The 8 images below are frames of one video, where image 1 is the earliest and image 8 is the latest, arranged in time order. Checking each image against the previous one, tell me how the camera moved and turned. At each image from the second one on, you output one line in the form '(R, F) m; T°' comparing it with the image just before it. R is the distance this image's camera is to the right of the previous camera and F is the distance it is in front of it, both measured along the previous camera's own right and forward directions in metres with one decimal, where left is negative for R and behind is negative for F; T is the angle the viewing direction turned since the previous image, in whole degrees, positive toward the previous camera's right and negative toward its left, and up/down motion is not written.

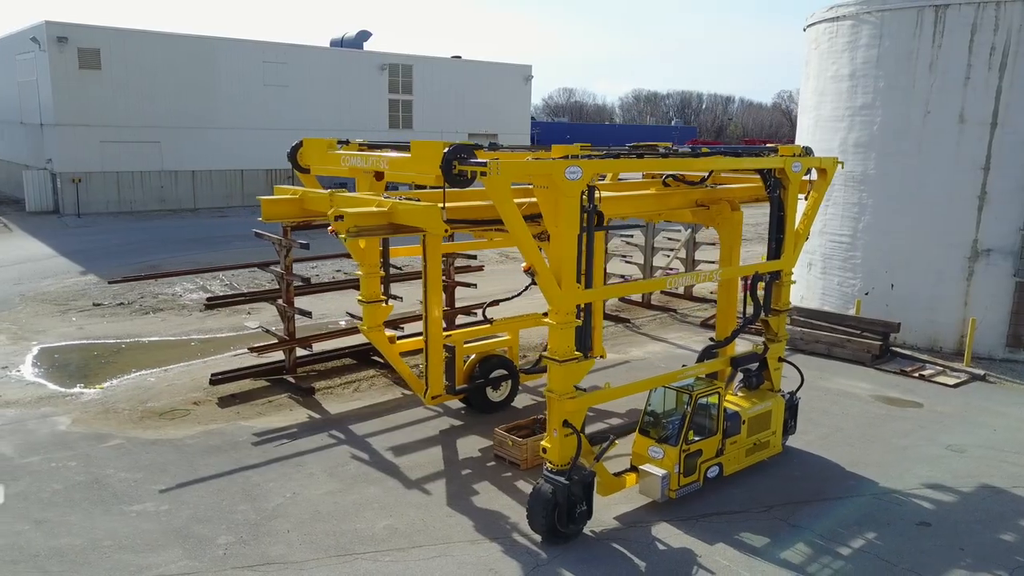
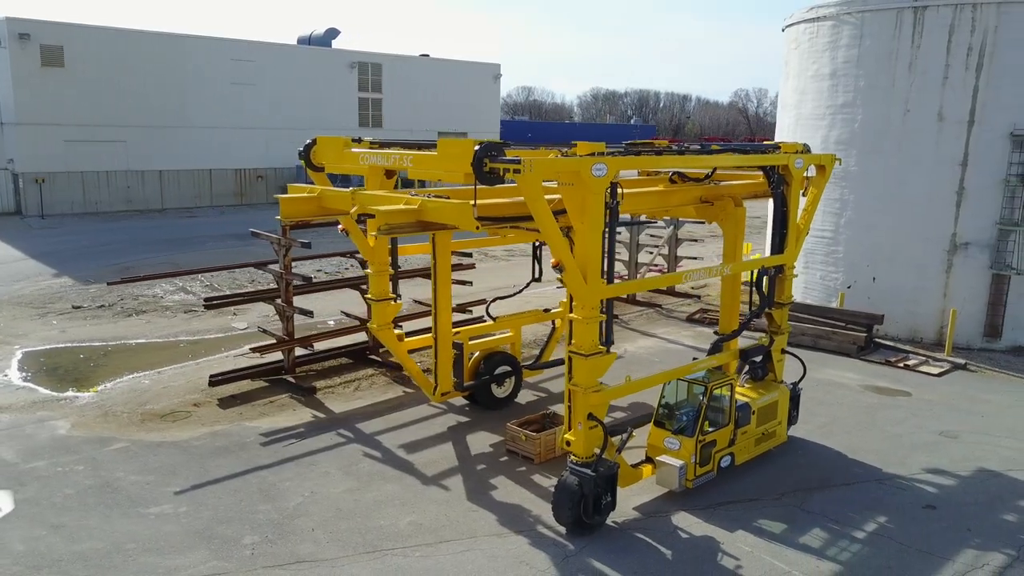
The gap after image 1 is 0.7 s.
(-0.6, -0.1) m; +3°
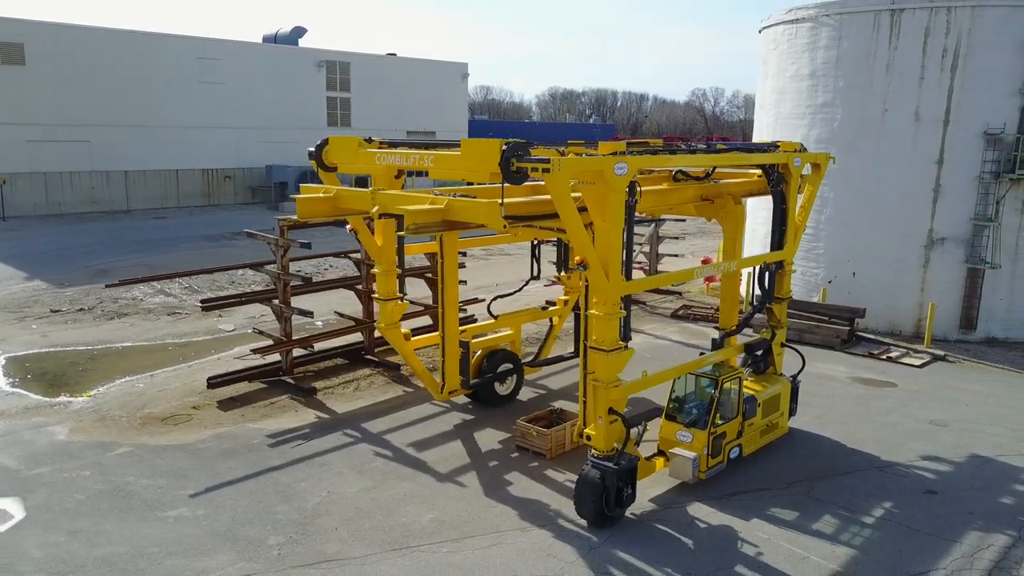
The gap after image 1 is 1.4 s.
(-0.5, -0.1) m; +3°
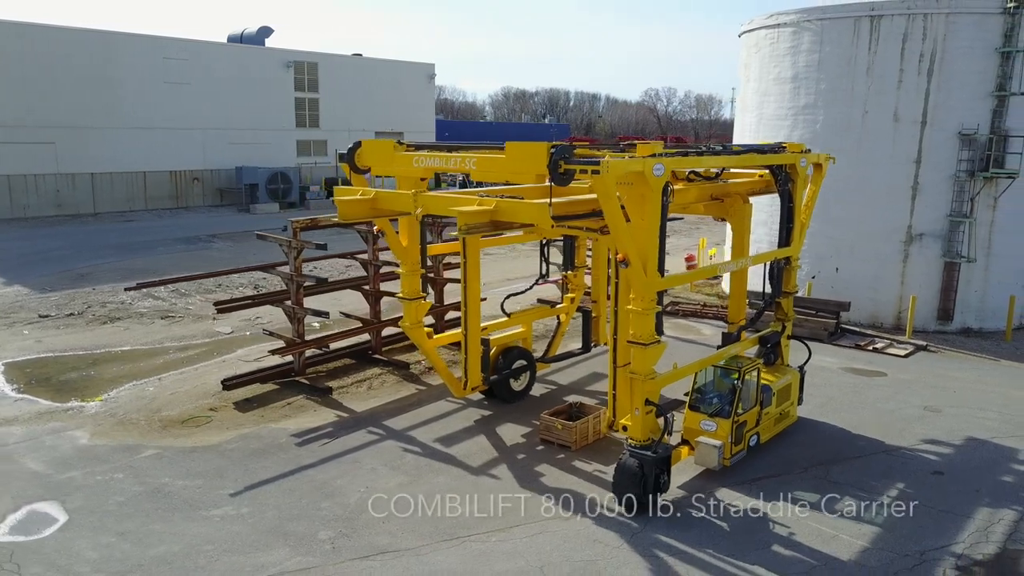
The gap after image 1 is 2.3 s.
(-0.8, -0.2) m; +3°
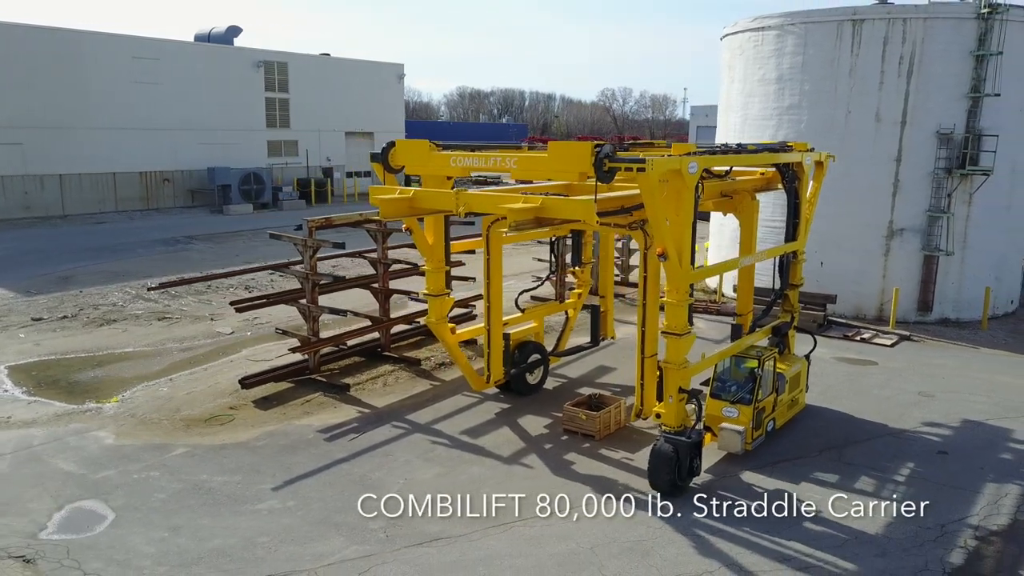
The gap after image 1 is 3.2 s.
(-0.8, -0.2) m; +3°
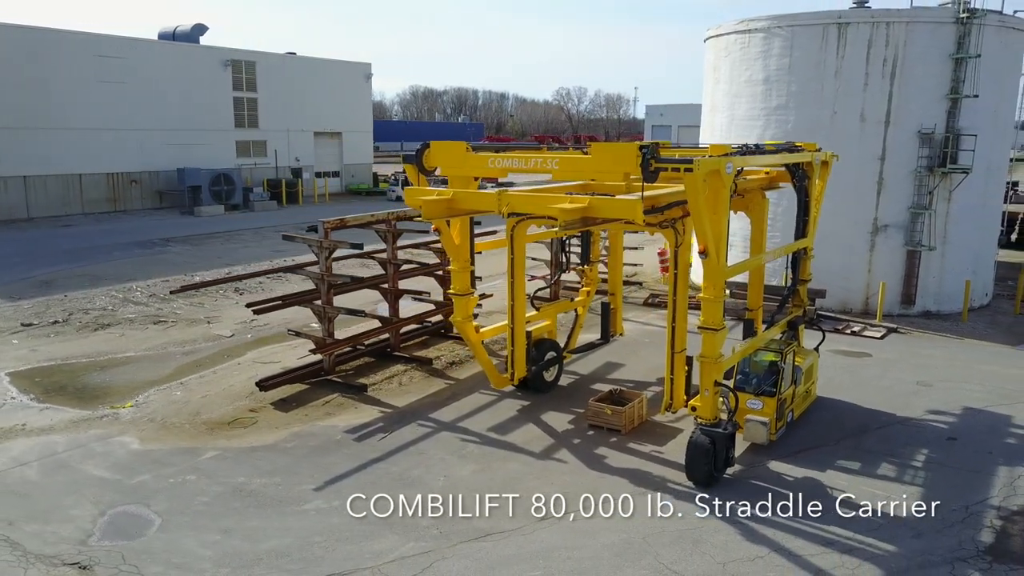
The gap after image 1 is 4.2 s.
(-0.8, -0.1) m; +3°
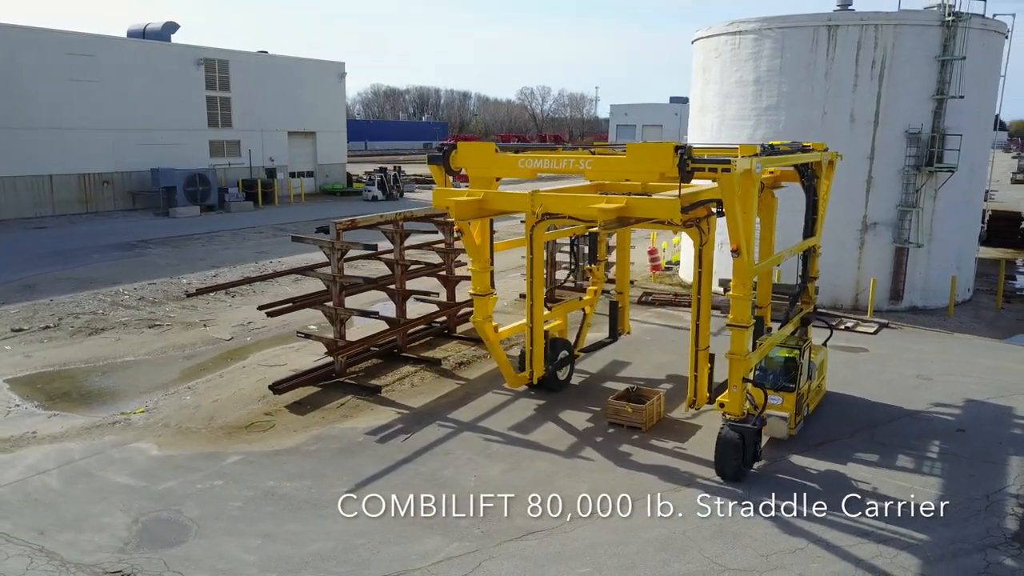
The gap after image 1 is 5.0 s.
(-0.7, 0.0) m; +2°
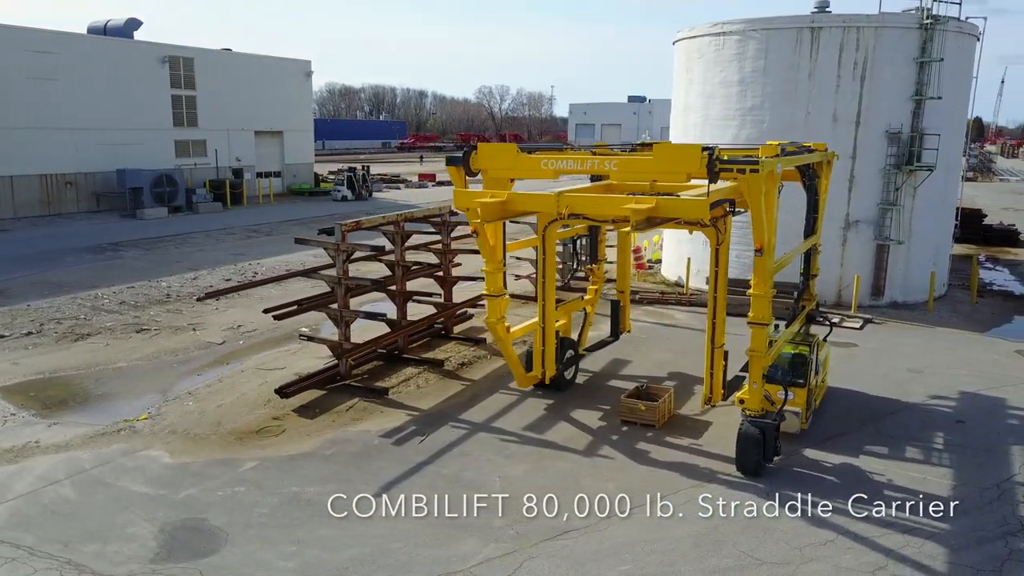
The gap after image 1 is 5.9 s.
(-0.7, 0.0) m; +3°
